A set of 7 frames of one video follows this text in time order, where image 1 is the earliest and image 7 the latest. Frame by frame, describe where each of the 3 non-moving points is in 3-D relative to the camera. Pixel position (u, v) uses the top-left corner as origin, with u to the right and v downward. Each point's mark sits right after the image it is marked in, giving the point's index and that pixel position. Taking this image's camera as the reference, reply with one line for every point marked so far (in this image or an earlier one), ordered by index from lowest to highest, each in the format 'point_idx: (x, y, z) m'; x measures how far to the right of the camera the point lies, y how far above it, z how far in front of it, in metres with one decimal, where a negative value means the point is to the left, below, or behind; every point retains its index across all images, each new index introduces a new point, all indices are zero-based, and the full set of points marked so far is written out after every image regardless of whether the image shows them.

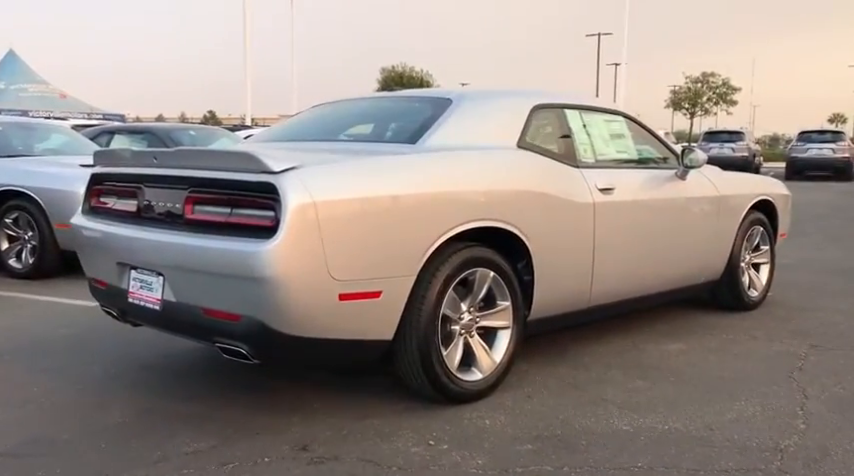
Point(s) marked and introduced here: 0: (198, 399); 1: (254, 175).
0: (-1.1, -0.8, +3.6) m
1: (-0.7, +0.3, +3.1) m
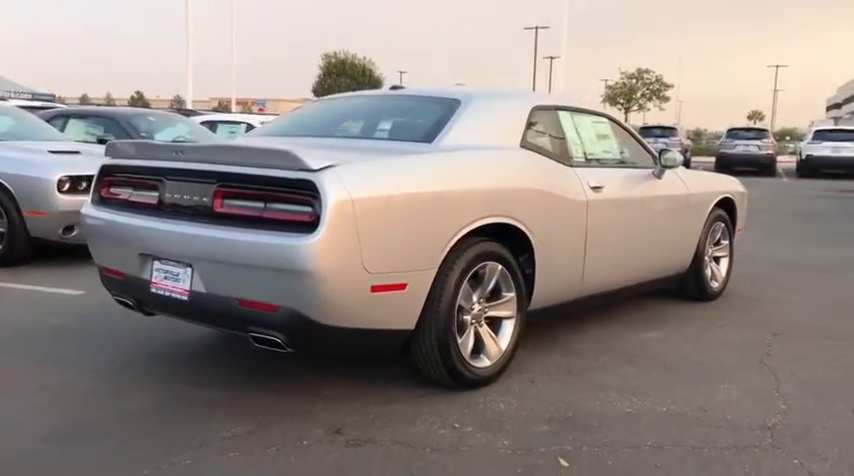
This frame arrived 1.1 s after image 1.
0: (-1.0, -0.7, +3.8) m
1: (-0.6, +0.3, +3.2) m
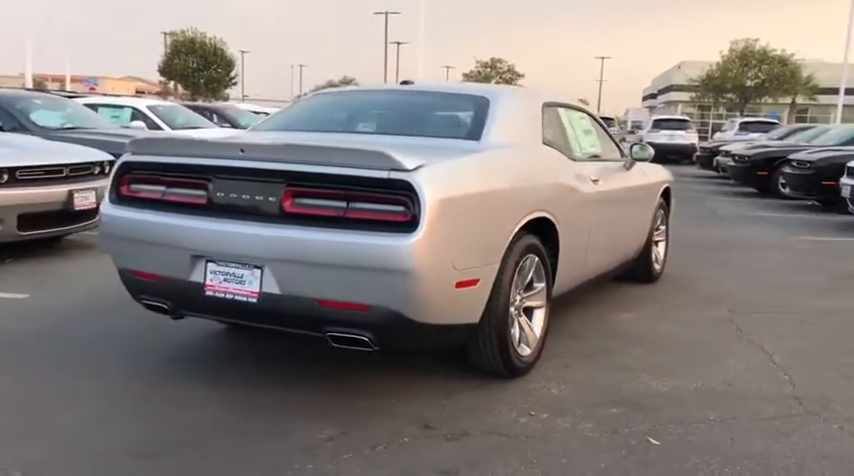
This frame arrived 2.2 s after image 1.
0: (-0.7, -0.7, +3.7) m
1: (-0.2, +0.3, +3.2) m
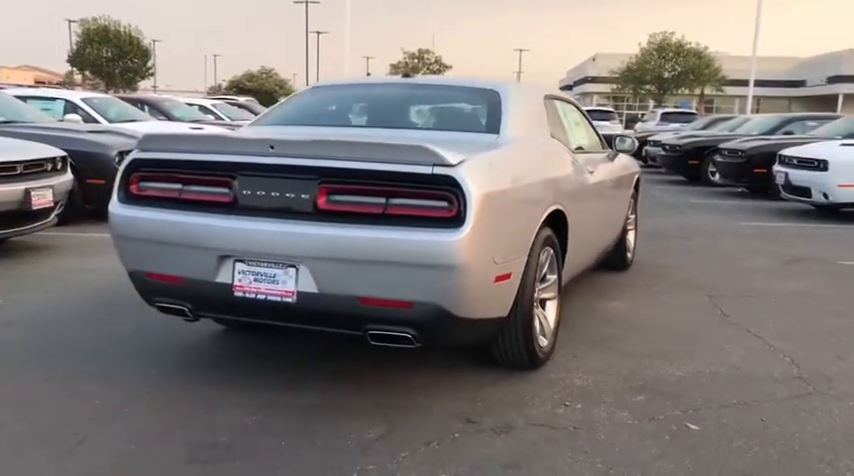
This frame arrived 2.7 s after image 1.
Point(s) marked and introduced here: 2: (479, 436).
0: (-0.6, -0.7, +3.6) m
1: (0.0, +0.3, +3.1) m
2: (+0.2, -0.8, +3.1) m
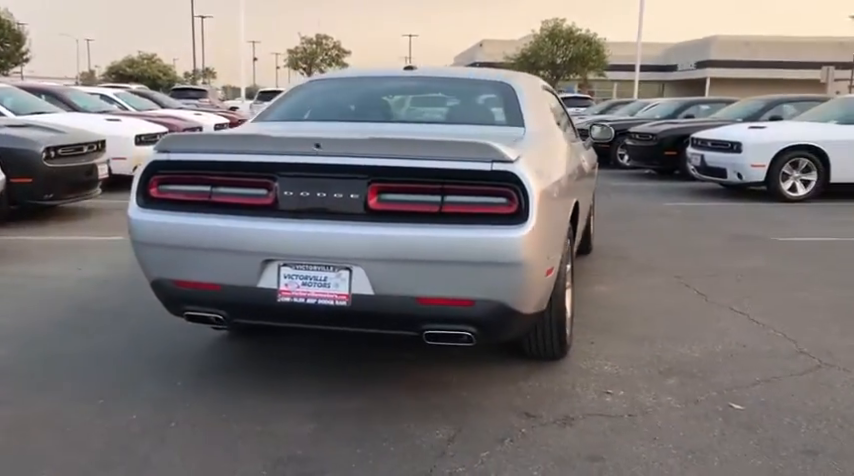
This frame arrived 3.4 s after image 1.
0: (-0.4, -0.7, +3.5) m
1: (+0.2, +0.3, +3.1) m
2: (+0.5, -0.8, +3.1) m
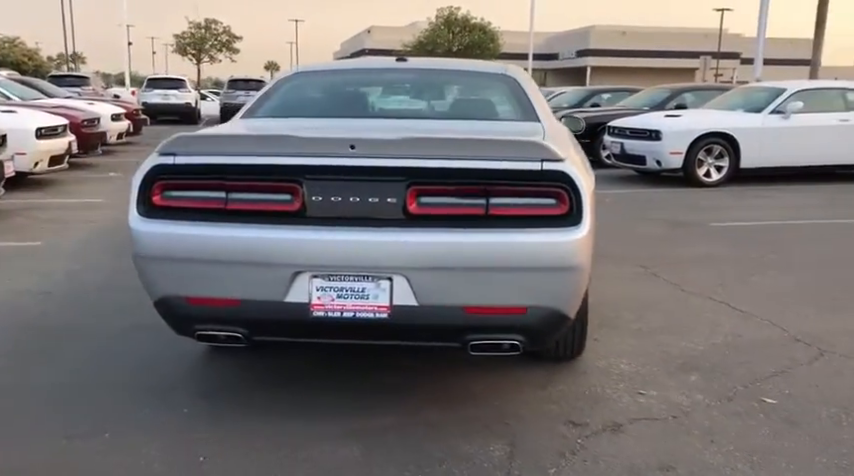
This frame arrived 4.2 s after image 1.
0: (-0.2, -0.8, +3.3) m
1: (+0.4, +0.3, +3.0) m
2: (+0.7, -0.8, +3.0) m
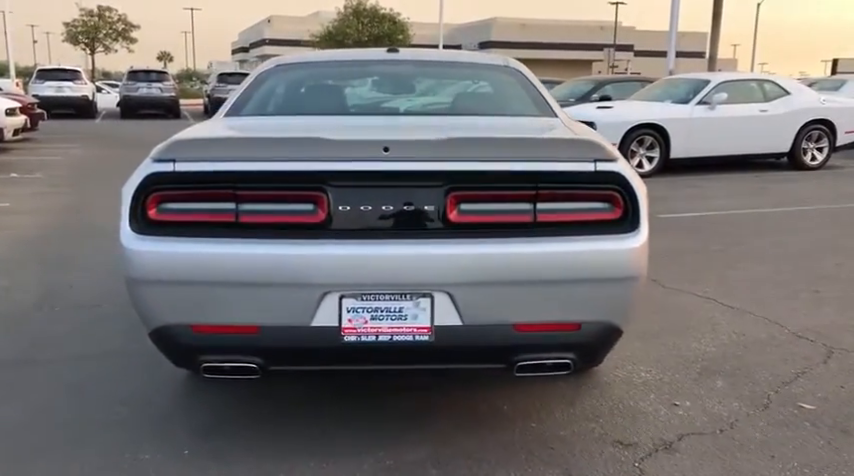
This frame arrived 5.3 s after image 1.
0: (-0.1, -0.8, +2.9) m
1: (+0.5, +0.3, +2.7) m
2: (+0.8, -0.8, +2.8) m
